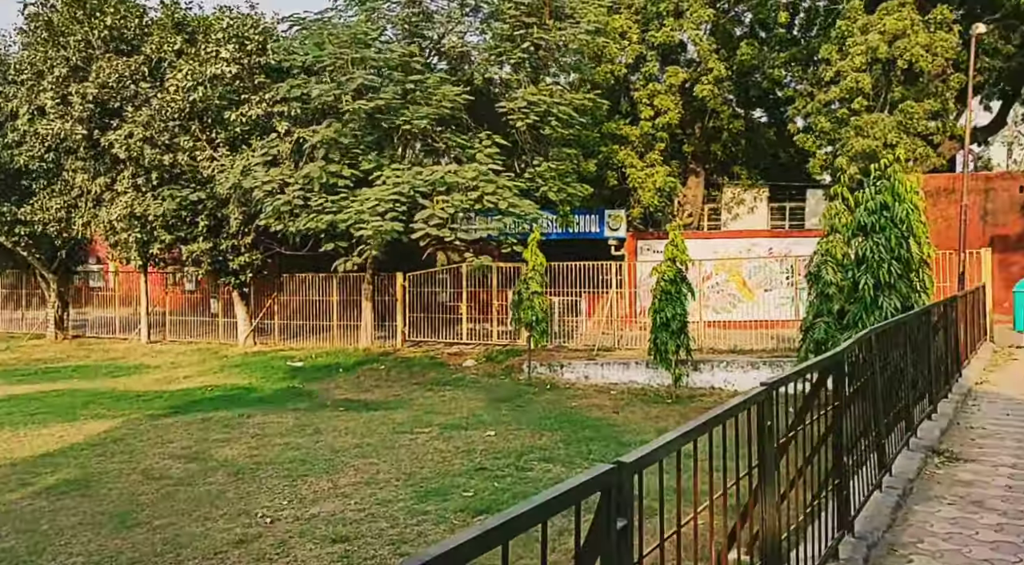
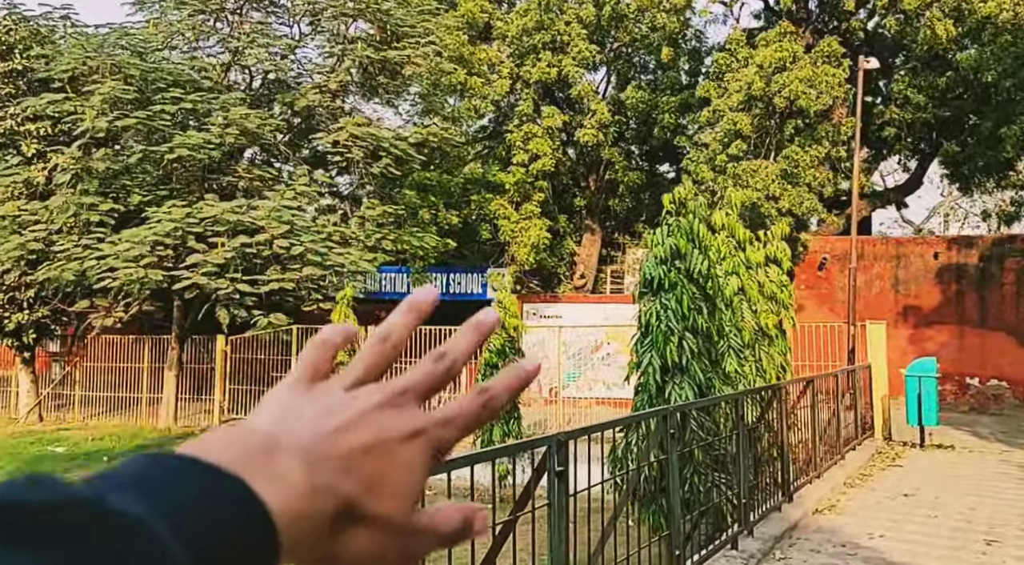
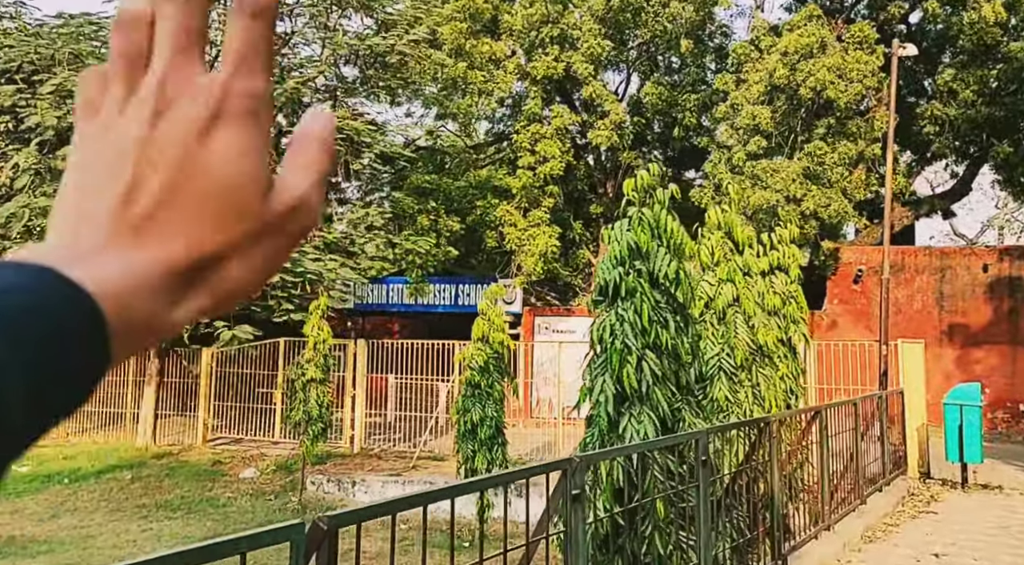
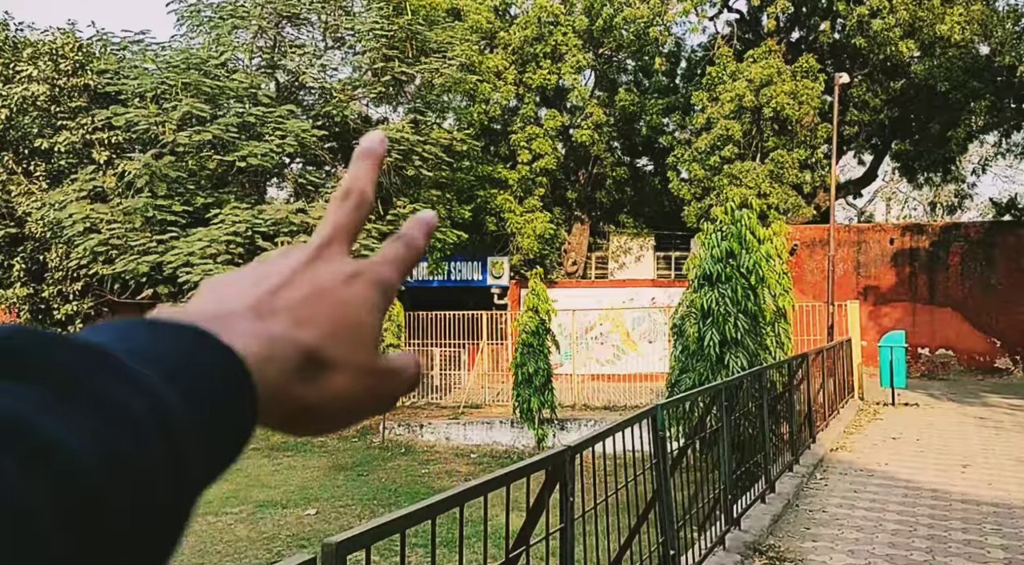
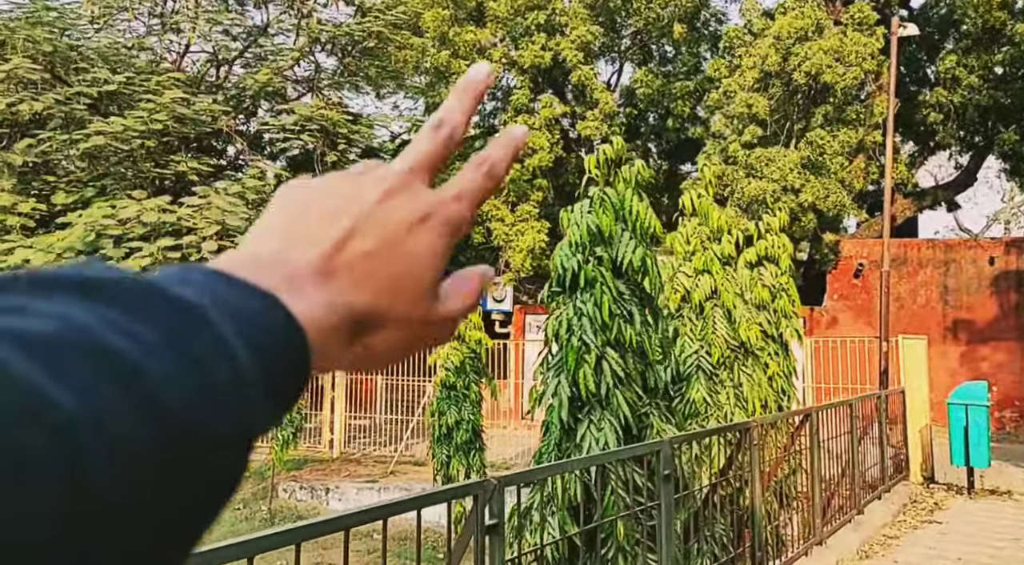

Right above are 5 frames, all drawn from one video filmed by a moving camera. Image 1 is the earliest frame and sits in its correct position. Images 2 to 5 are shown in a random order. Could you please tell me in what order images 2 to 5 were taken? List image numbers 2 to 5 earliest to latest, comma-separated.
4, 2, 3, 5
